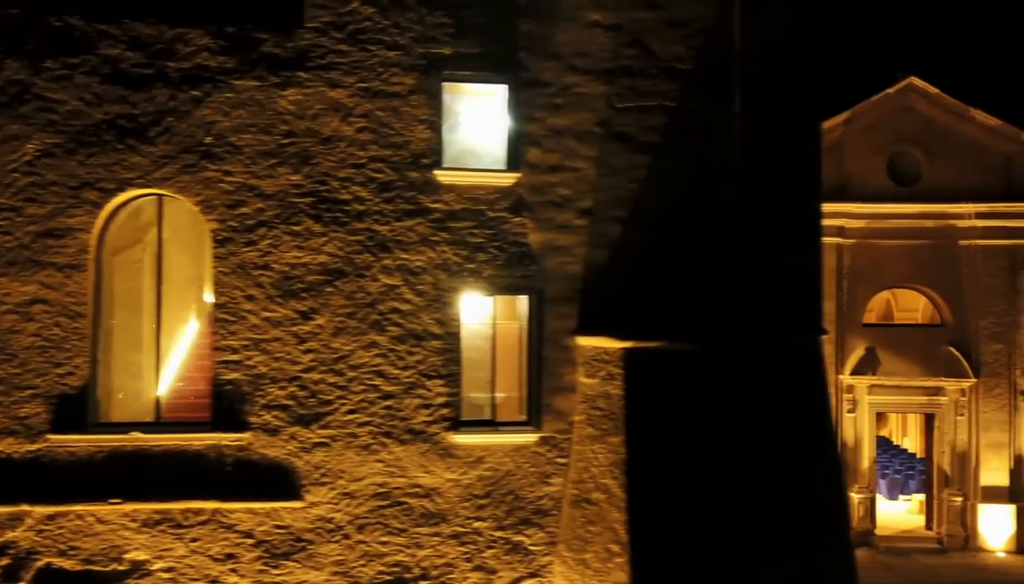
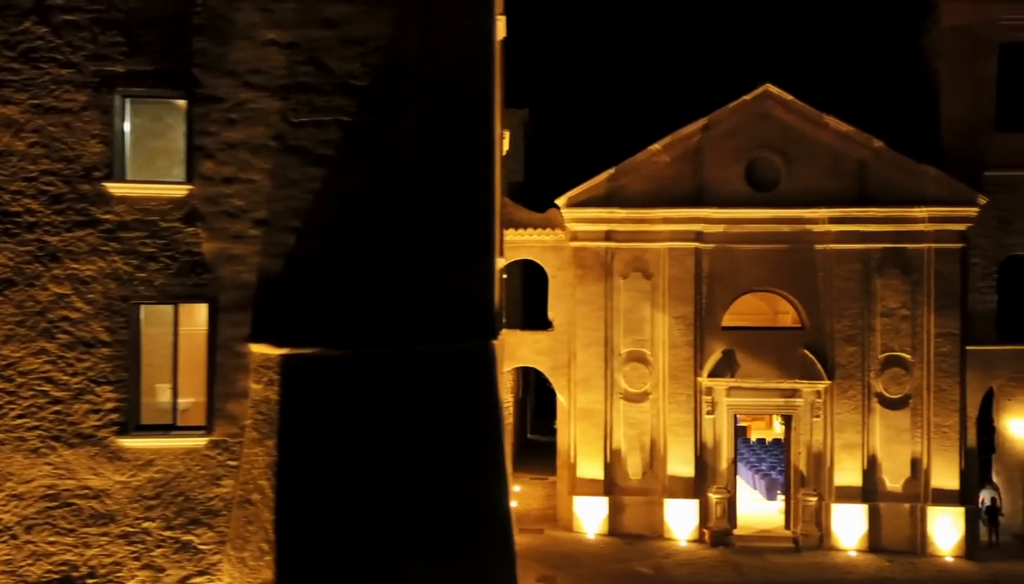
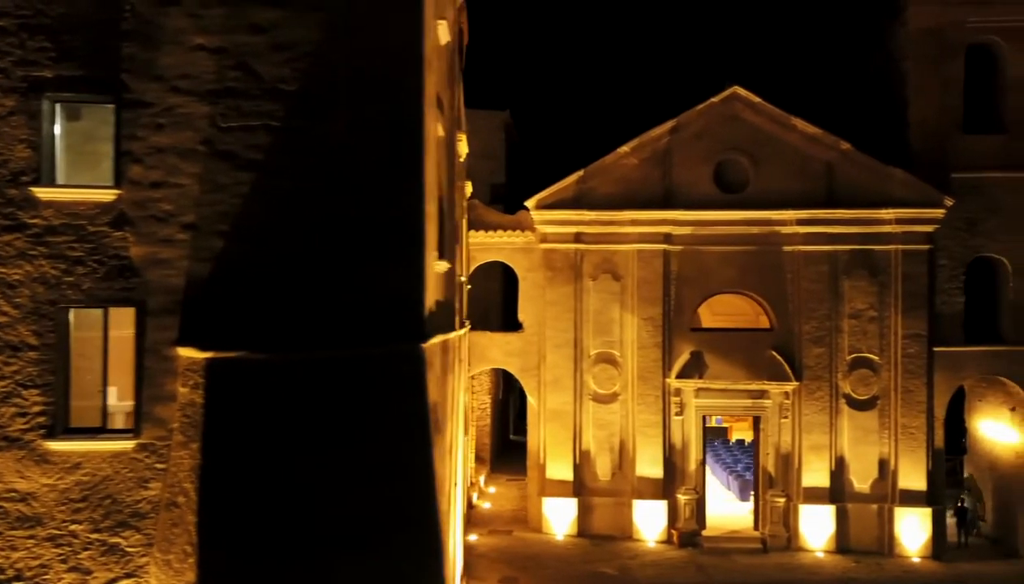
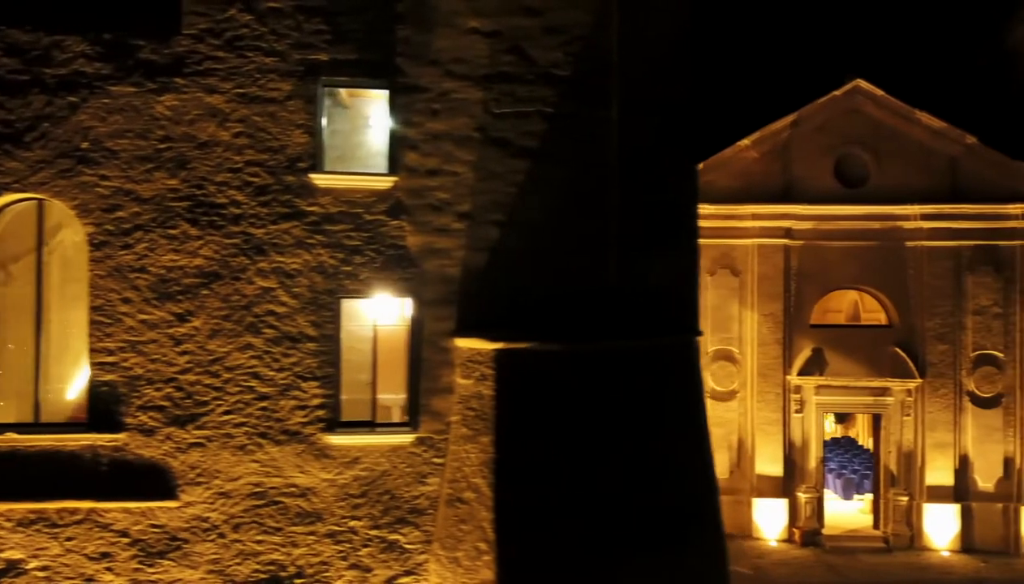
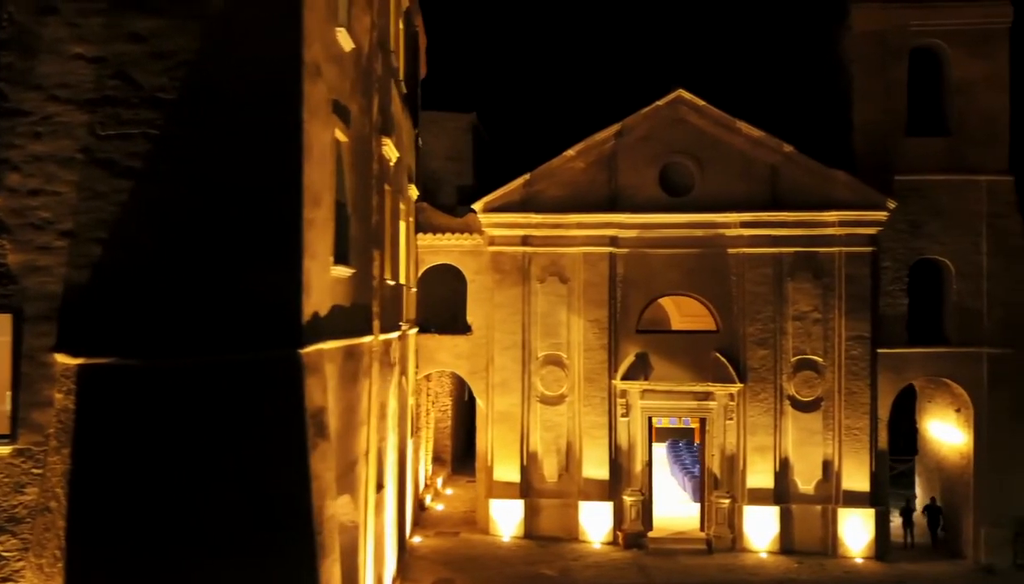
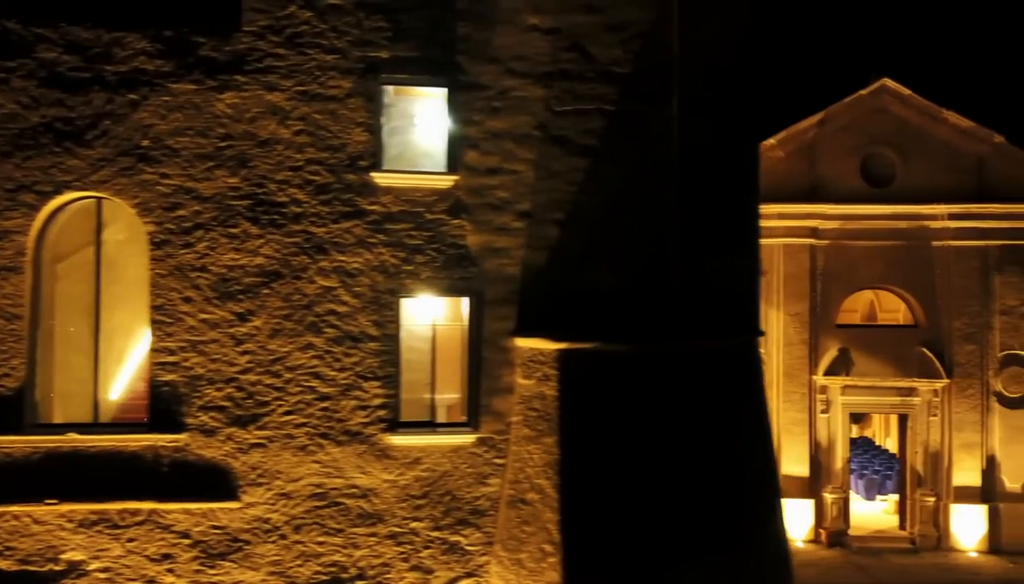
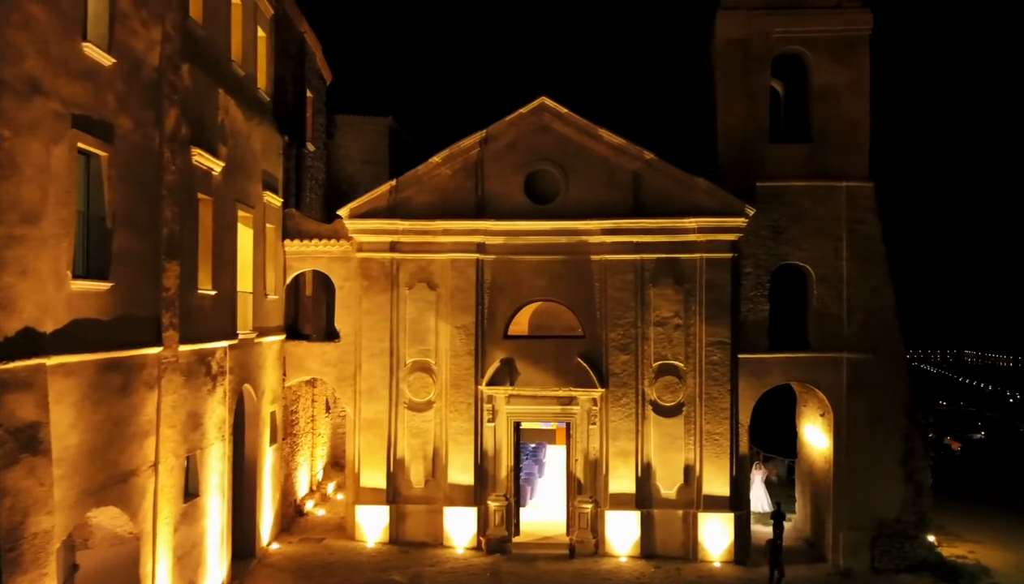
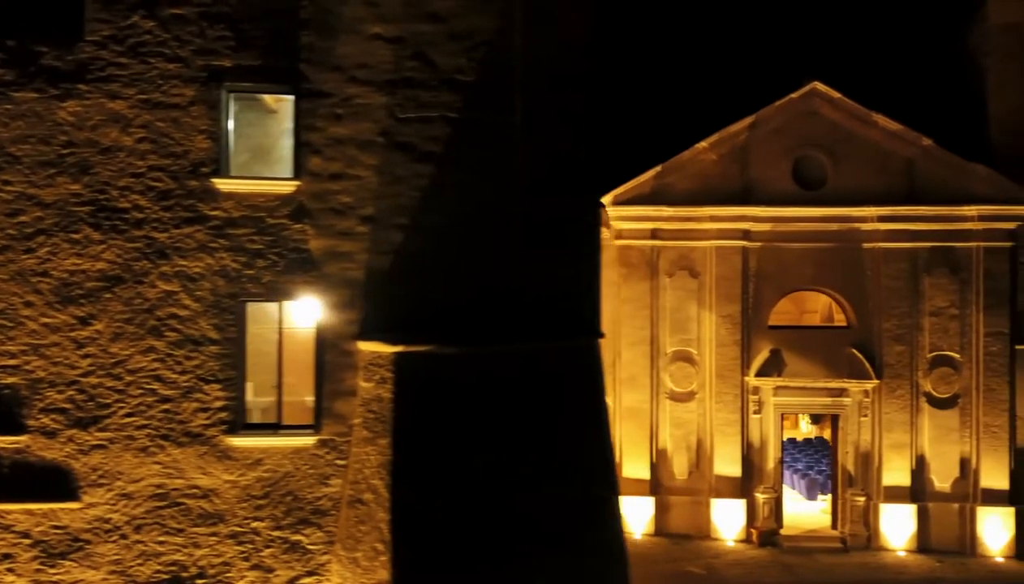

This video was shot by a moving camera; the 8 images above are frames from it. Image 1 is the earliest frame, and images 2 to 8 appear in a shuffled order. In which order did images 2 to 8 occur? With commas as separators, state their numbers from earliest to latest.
6, 4, 8, 2, 3, 5, 7
